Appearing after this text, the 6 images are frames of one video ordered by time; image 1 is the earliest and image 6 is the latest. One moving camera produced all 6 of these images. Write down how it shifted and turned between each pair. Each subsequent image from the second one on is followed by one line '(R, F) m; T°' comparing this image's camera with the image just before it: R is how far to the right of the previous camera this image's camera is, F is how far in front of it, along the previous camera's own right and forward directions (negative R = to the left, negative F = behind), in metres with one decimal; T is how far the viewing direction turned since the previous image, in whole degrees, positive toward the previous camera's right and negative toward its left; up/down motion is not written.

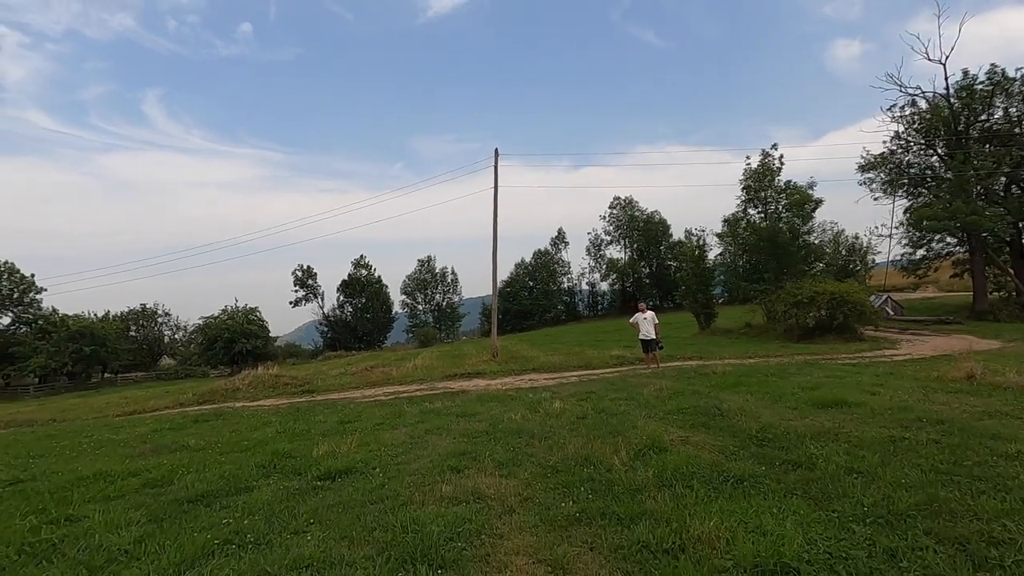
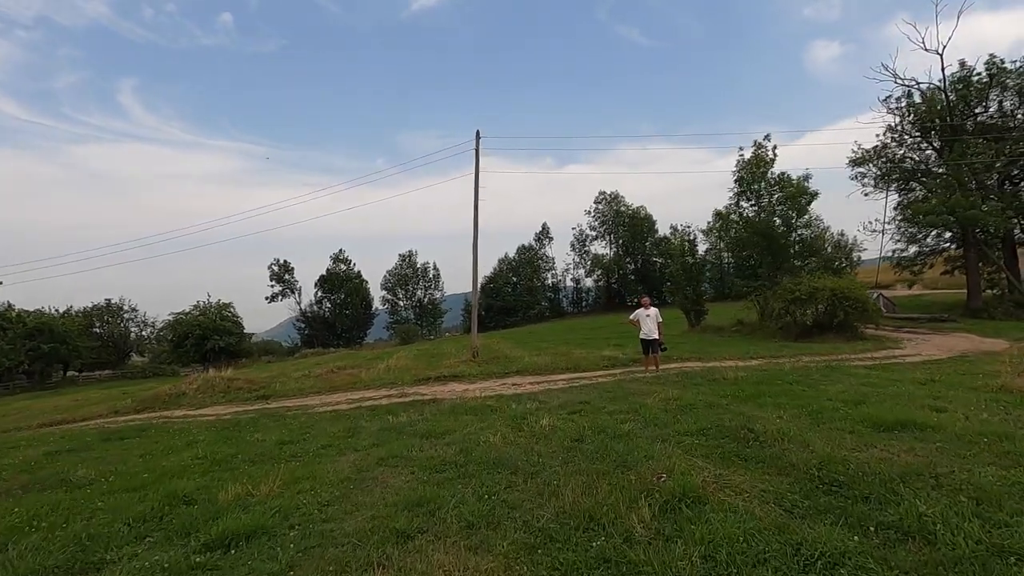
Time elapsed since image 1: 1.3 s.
(+0.1, +2.0) m; +2°
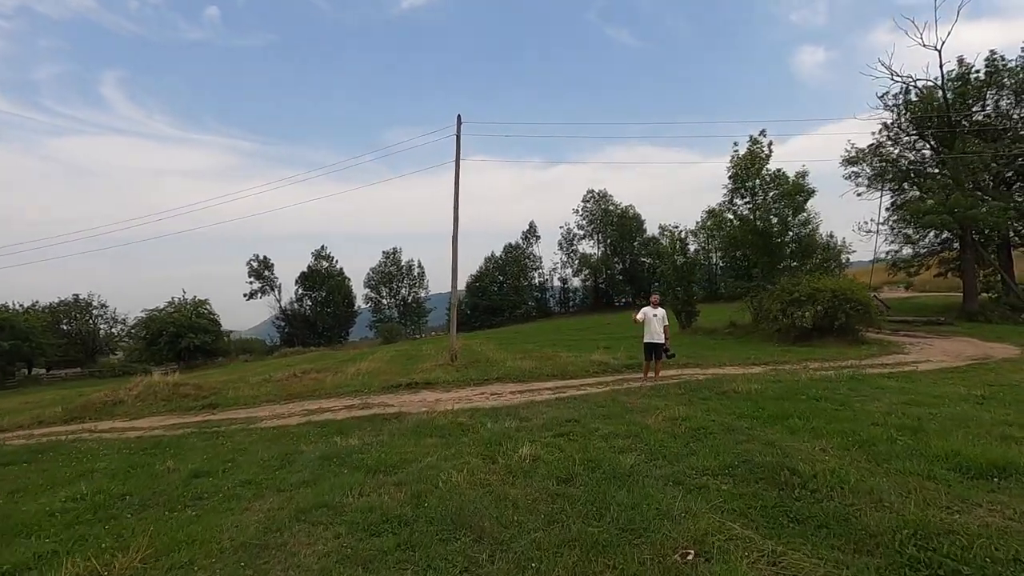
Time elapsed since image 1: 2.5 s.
(+0.2, +1.7) m; +1°
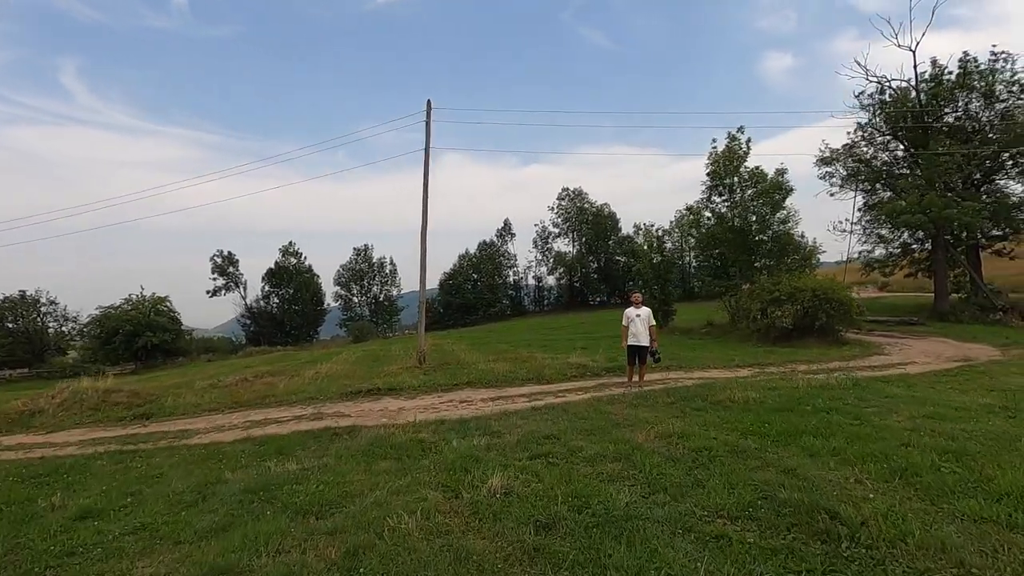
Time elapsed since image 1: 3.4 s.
(+0.1, +1.3) m; +3°
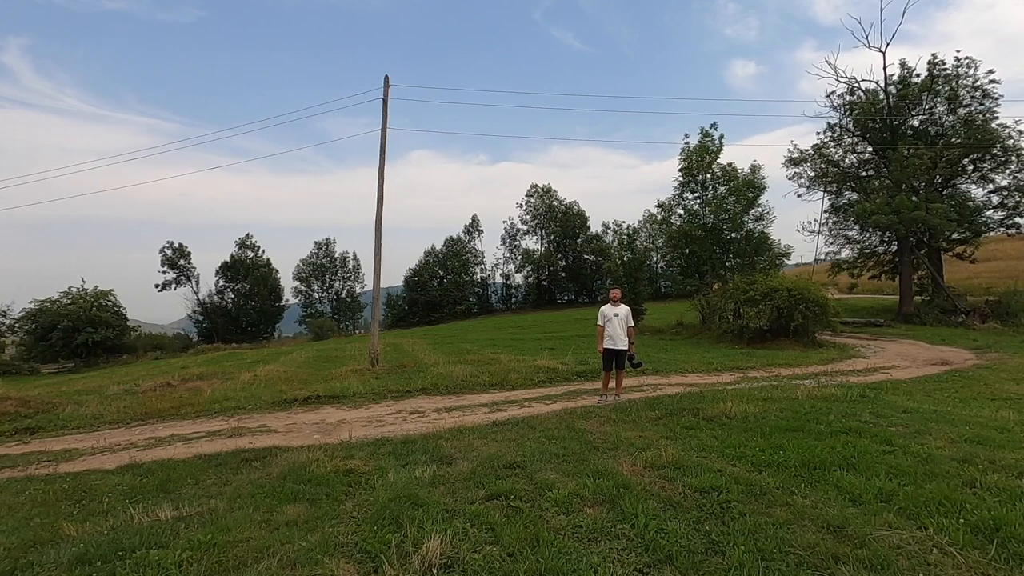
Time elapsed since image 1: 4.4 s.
(+0.2, +1.6) m; +3°
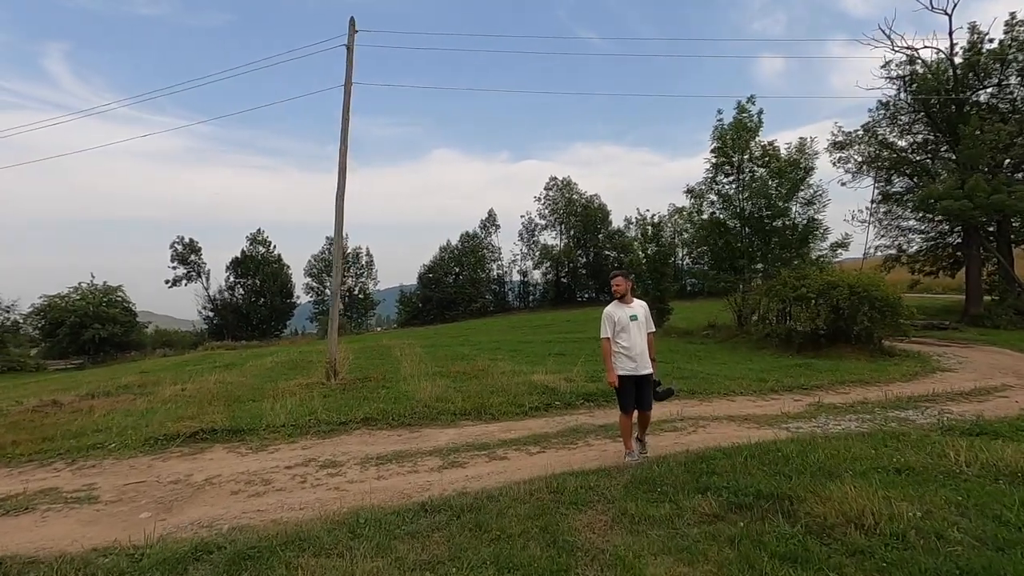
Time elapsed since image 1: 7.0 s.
(+0.8, +3.8) m; -2°
